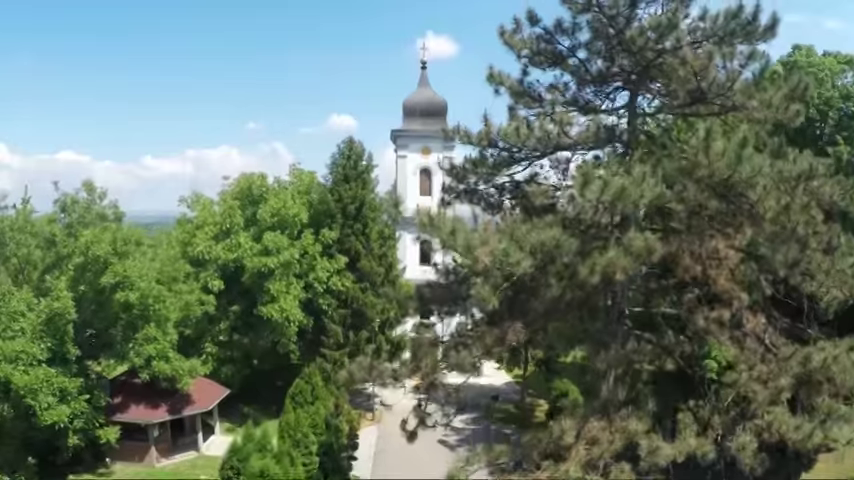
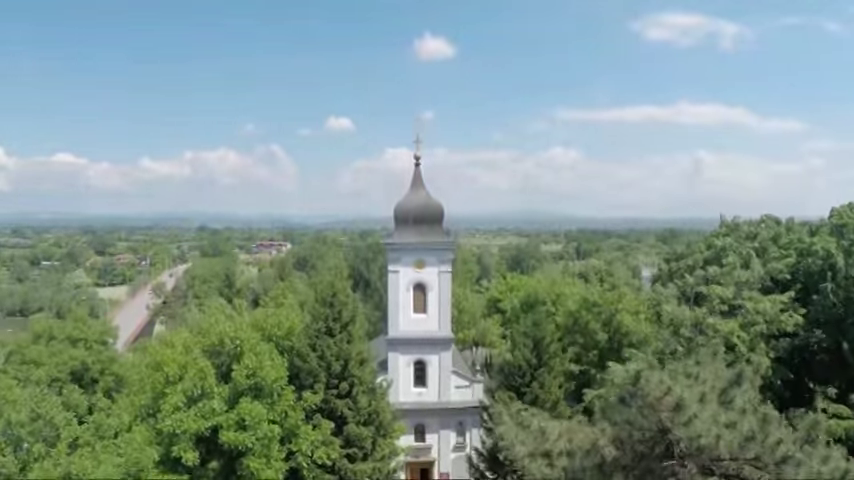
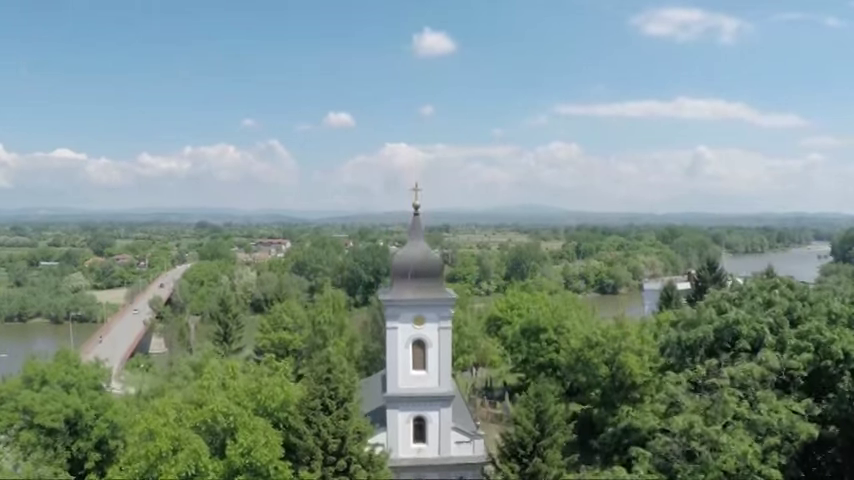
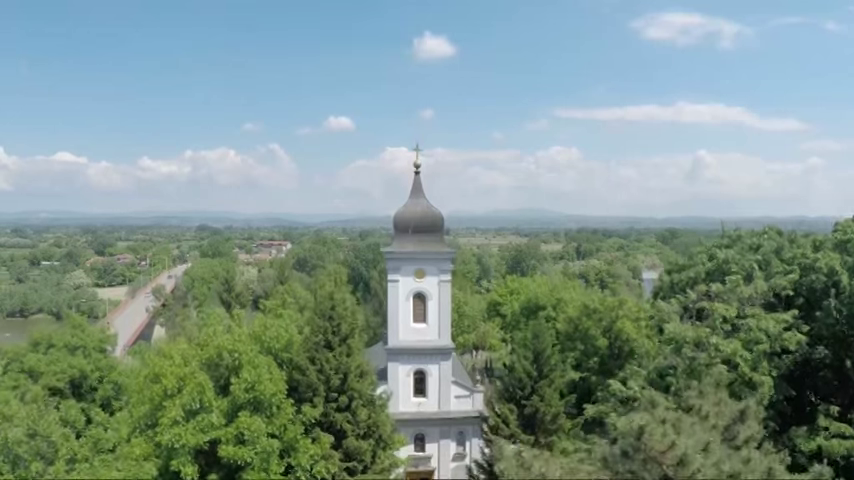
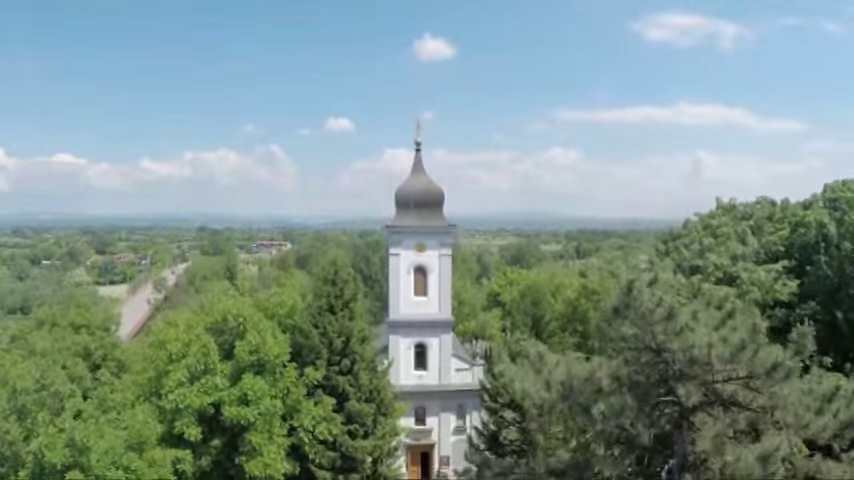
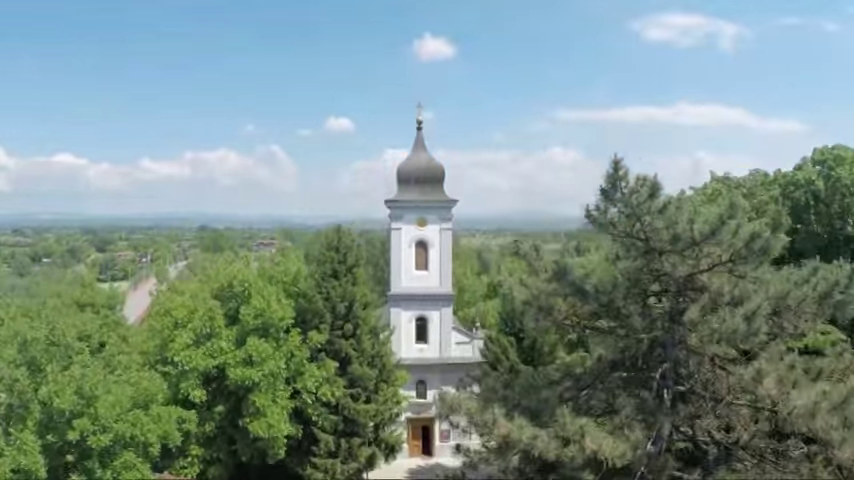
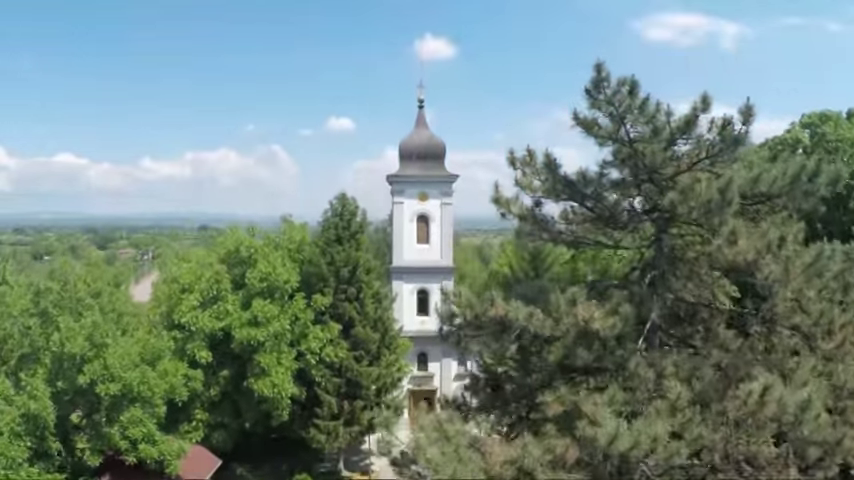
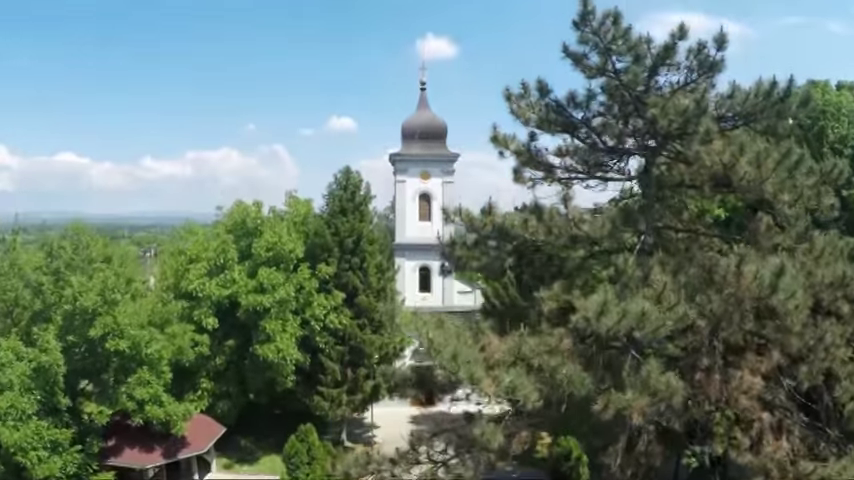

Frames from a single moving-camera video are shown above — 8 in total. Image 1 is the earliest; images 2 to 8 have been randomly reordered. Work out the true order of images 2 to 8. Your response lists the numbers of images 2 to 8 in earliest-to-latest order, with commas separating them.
8, 7, 6, 5, 2, 4, 3
